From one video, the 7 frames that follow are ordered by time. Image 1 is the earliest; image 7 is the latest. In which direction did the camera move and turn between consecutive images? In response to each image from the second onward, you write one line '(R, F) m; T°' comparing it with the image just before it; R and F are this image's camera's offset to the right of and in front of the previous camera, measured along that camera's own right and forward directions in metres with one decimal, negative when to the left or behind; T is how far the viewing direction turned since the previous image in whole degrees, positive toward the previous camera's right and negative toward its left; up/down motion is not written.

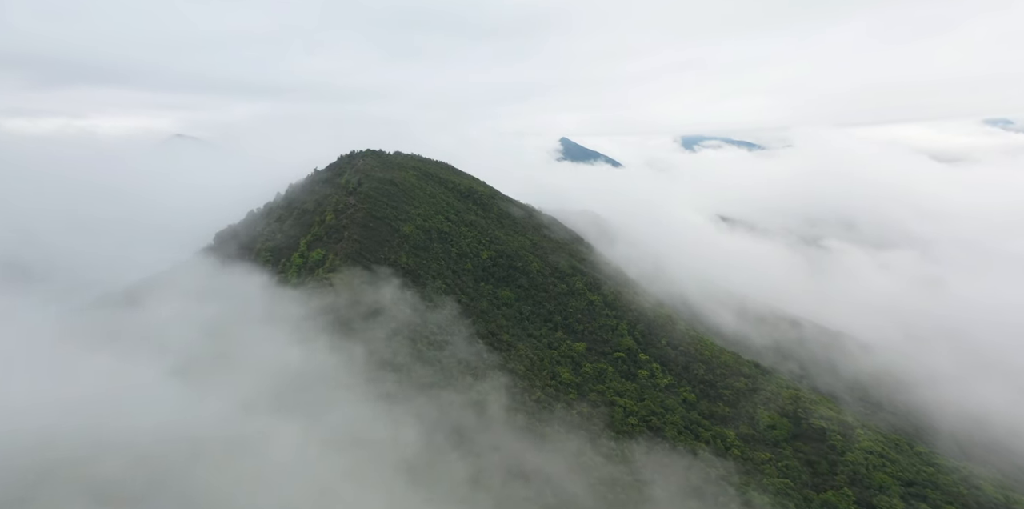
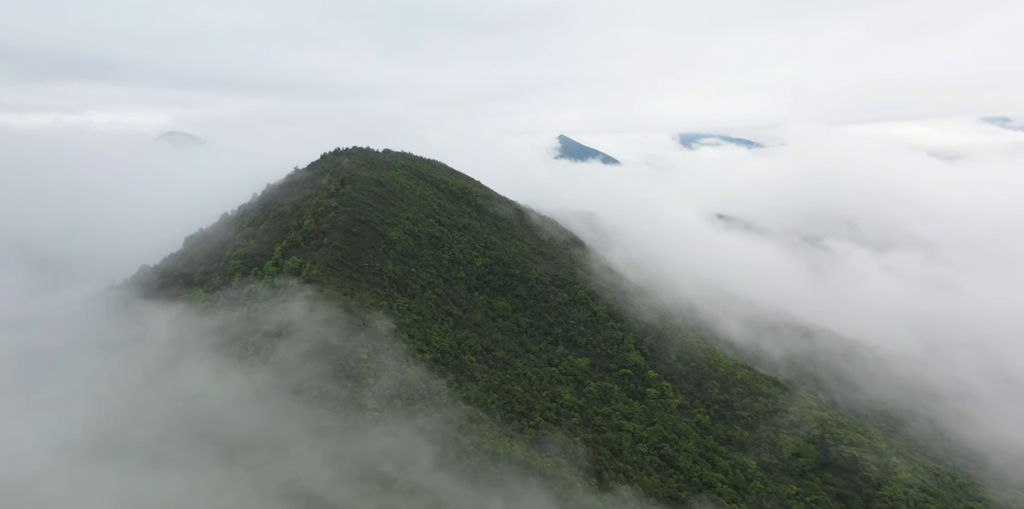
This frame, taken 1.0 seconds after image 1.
(+0.2, +5.7) m; 0°
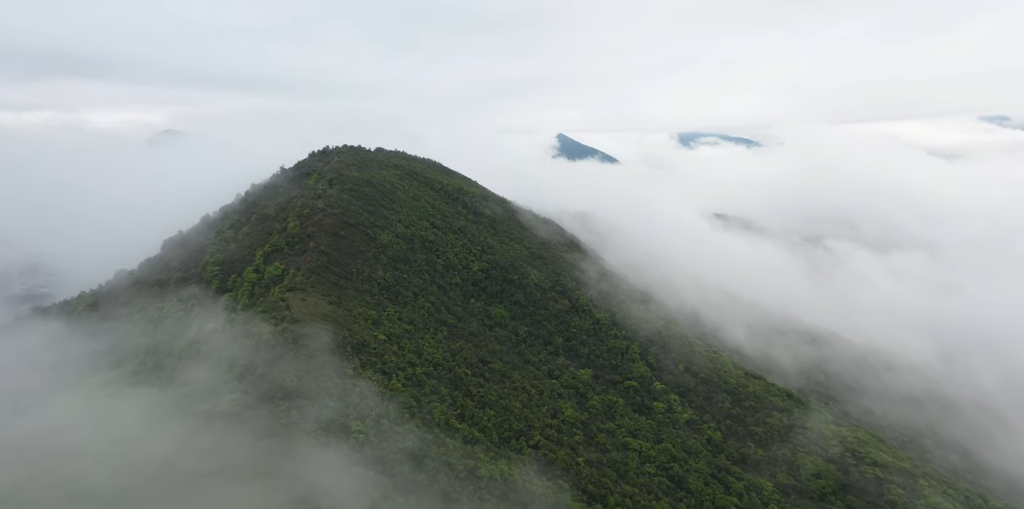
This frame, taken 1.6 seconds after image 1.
(+0.1, +3.5) m; 0°
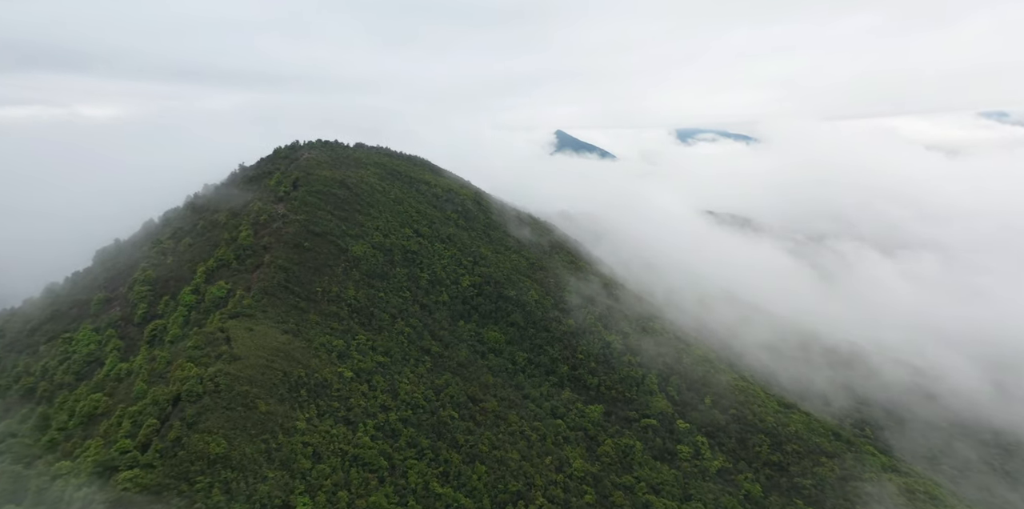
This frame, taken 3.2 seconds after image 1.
(+0.2, +9.0) m; 0°
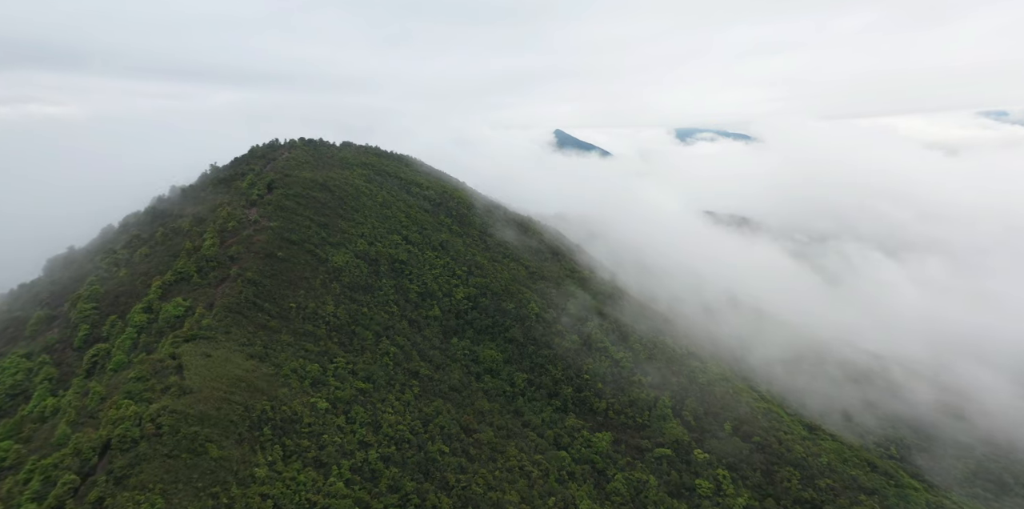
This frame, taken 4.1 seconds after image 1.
(+0.1, +5.0) m; 0°
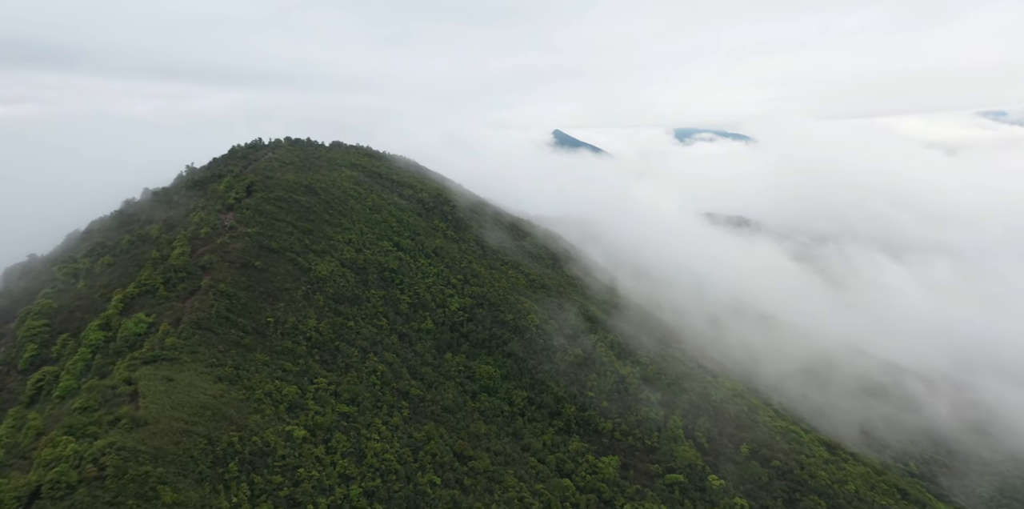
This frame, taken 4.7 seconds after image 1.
(+0.1, +3.5) m; 0°
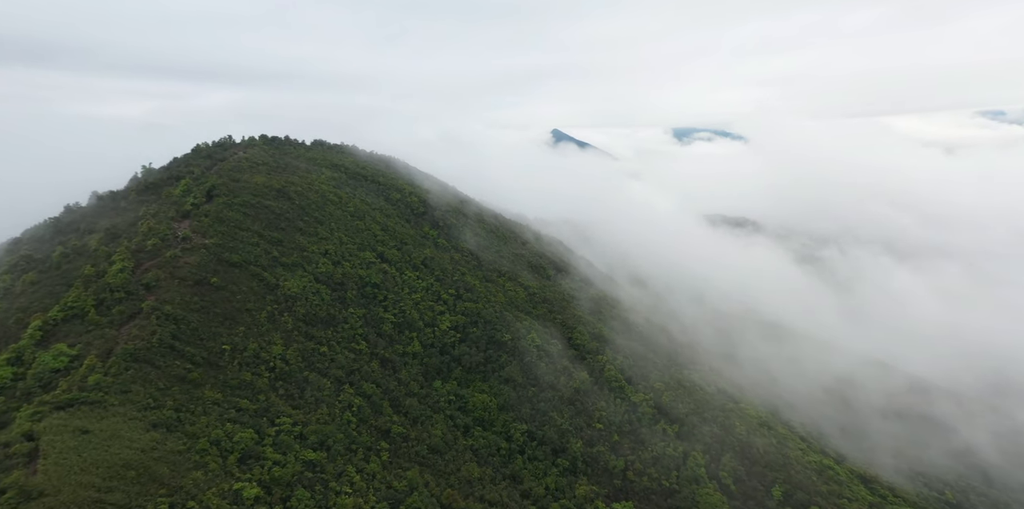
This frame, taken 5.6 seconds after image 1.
(0.0, +5.4) m; 0°
